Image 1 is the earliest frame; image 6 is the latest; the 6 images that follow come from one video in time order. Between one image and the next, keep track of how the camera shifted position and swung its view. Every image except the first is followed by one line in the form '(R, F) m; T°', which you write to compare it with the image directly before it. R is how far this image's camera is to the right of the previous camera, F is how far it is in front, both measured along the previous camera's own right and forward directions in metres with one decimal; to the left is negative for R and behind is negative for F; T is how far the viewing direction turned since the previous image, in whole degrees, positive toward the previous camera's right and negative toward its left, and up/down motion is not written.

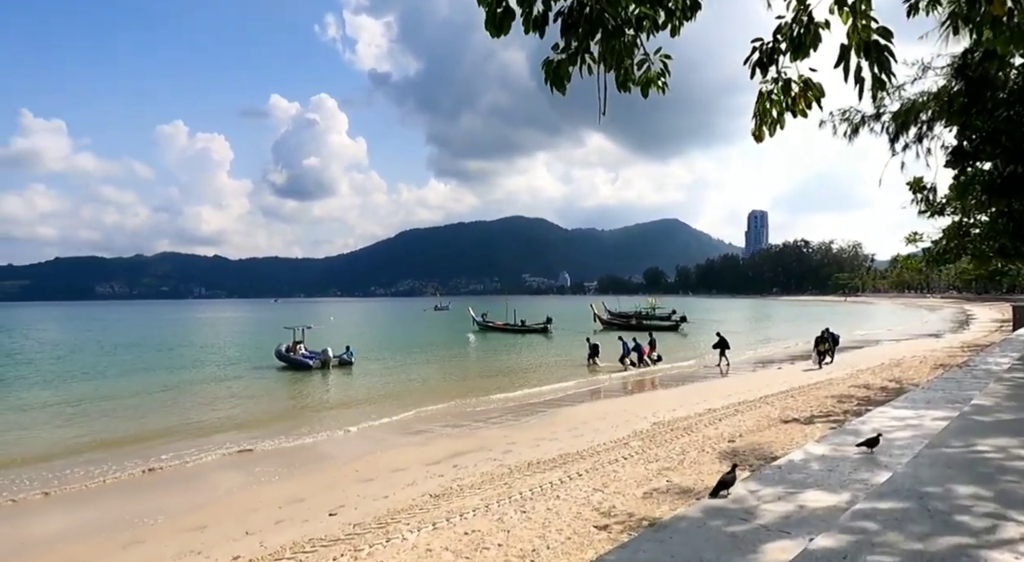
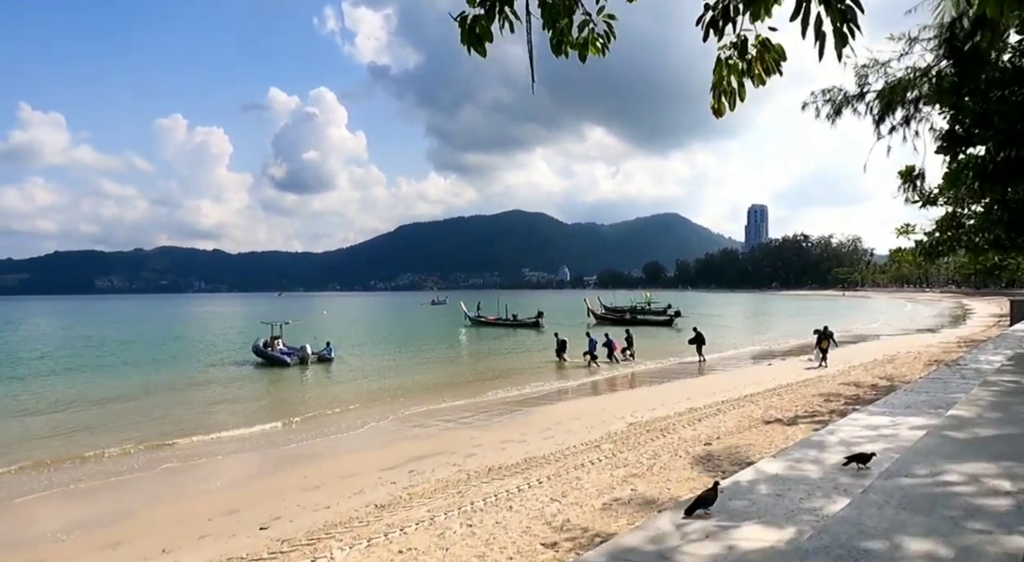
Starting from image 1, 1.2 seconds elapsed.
(+0.6, +0.7) m; 0°
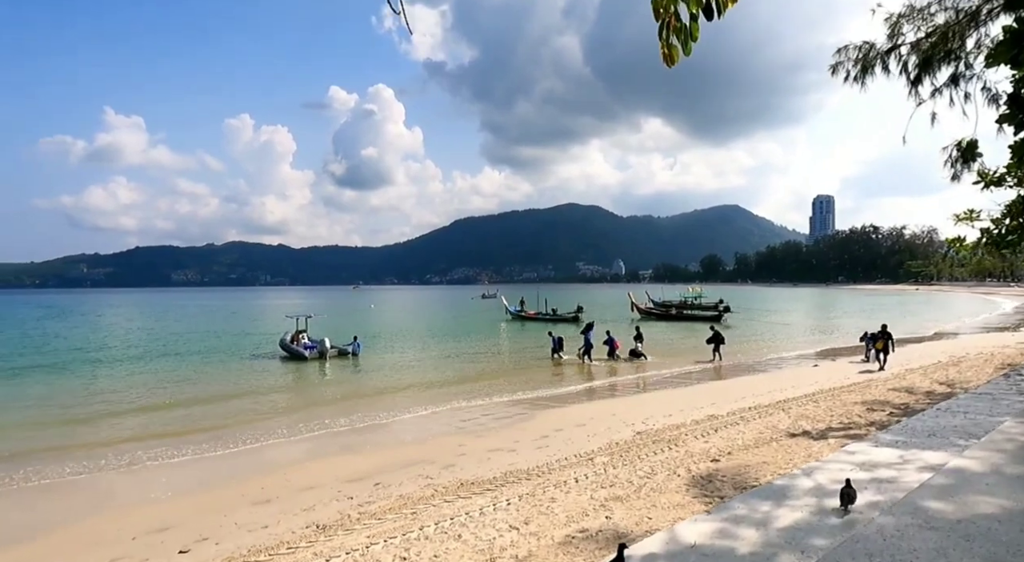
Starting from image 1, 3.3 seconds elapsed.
(+1.2, +1.2) m; -5°
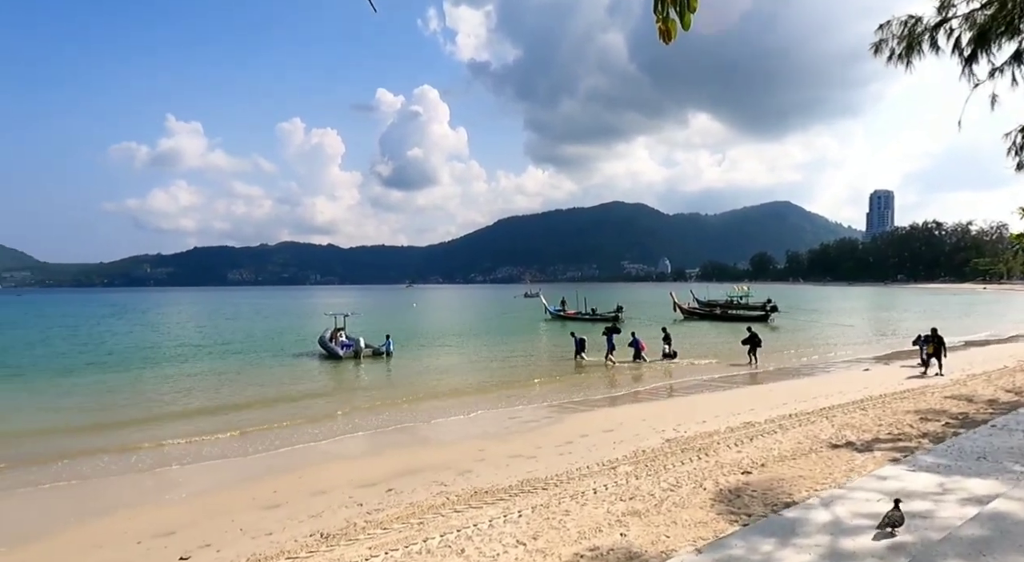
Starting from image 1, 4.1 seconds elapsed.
(+0.4, +0.5) m; -4°
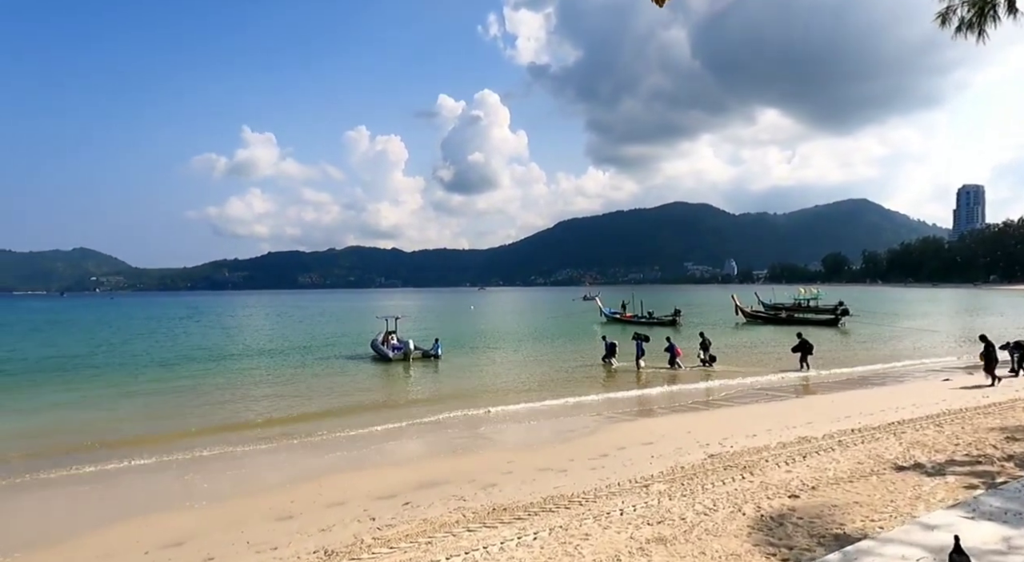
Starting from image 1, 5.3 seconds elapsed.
(+0.5, +0.6) m; -5°
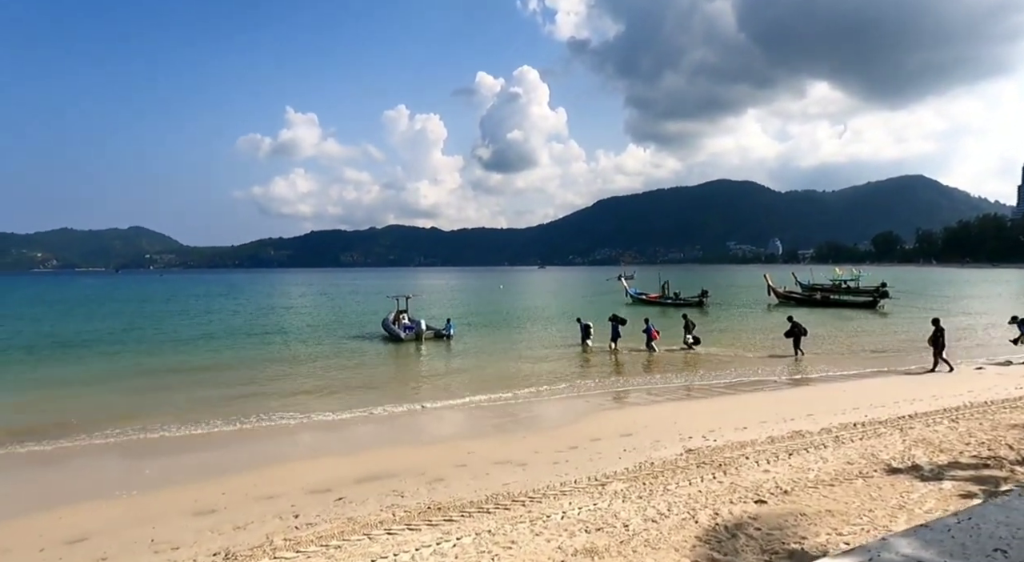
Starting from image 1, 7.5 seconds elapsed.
(+1.2, +0.9) m; -4°
